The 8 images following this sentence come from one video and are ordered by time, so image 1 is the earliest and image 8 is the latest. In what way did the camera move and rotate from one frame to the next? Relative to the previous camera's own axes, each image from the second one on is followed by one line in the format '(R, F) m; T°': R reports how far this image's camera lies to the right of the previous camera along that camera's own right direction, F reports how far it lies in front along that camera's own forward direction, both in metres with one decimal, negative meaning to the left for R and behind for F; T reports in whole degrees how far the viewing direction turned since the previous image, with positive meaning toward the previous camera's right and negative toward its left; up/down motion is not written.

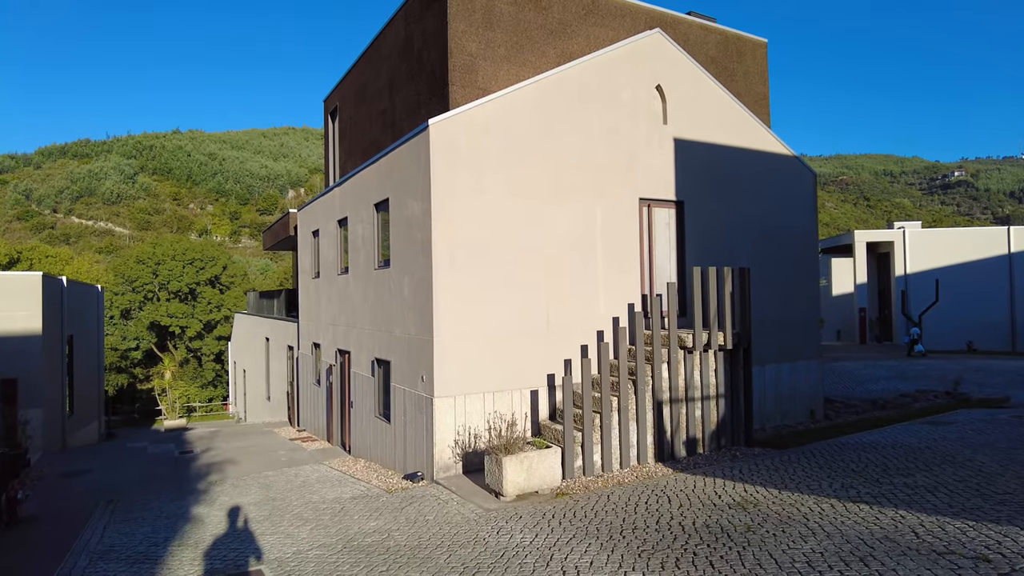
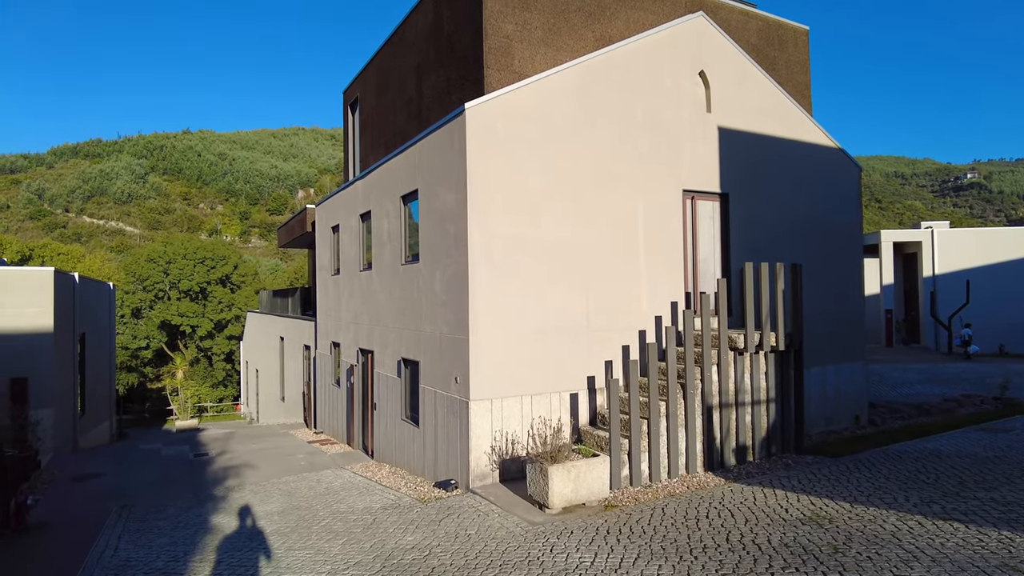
(-0.4, +0.5) m; -1°
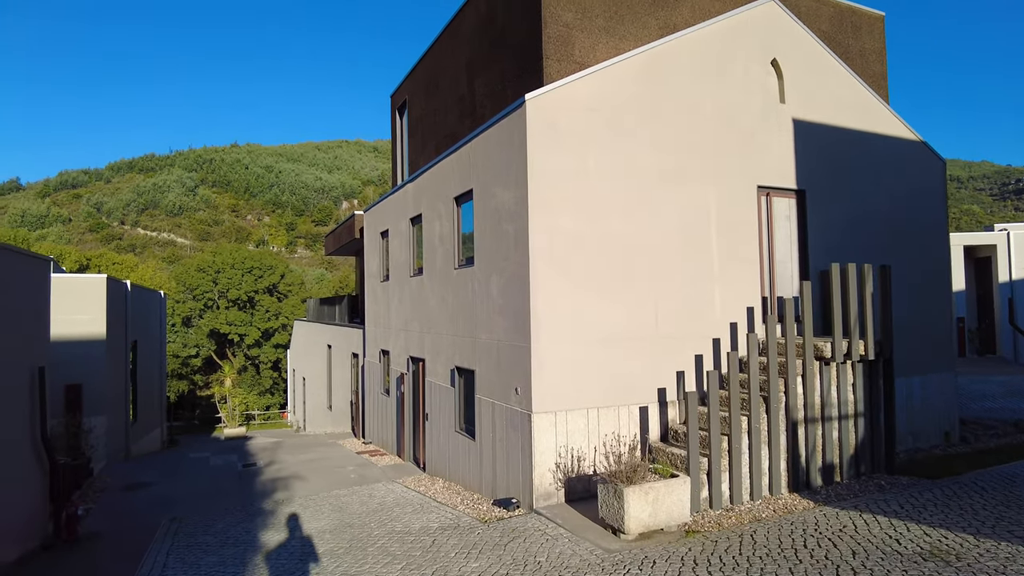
(-0.3, +0.5) m; -3°
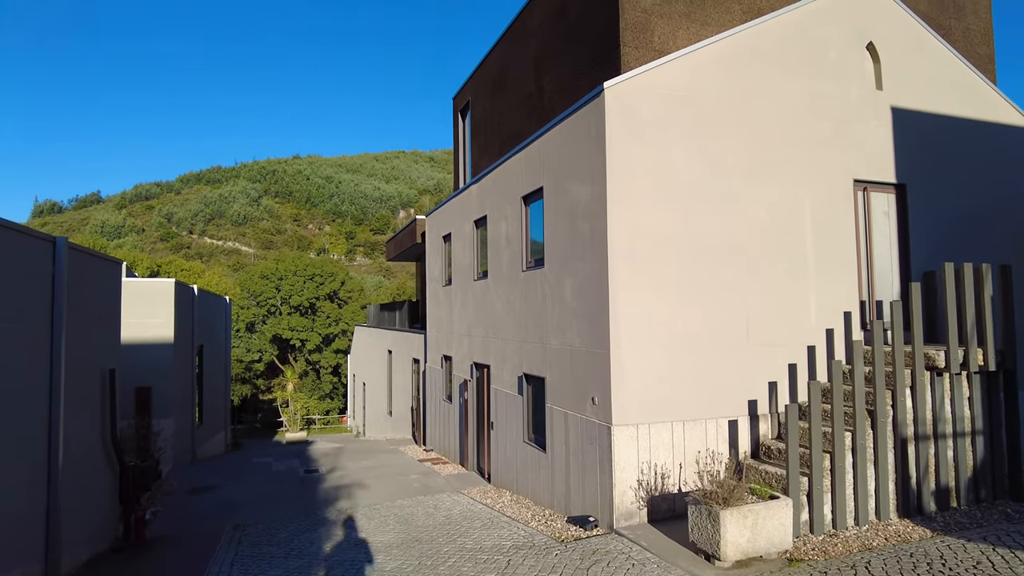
(-0.2, +0.4) m; -5°
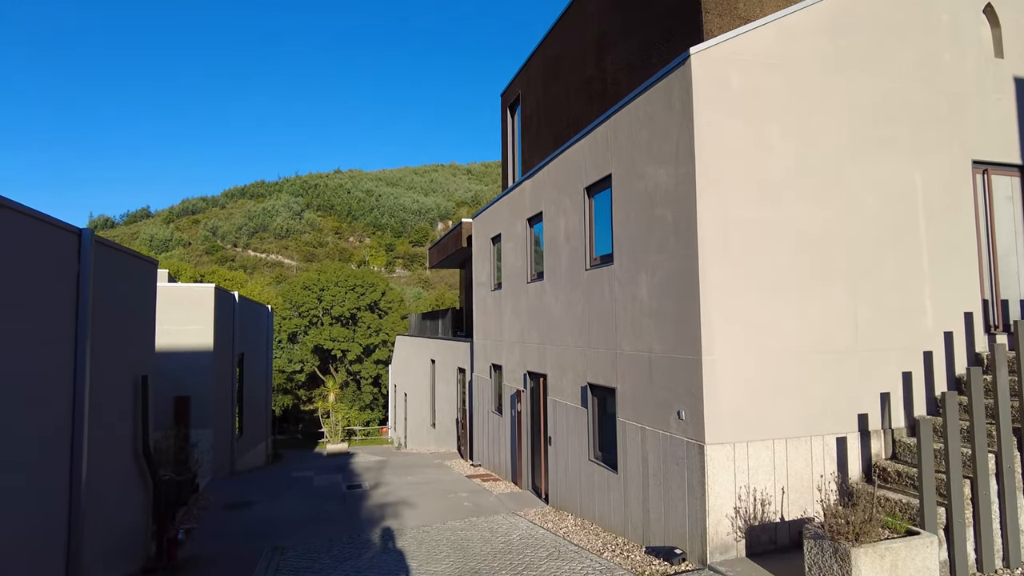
(-0.3, +0.8) m; -3°
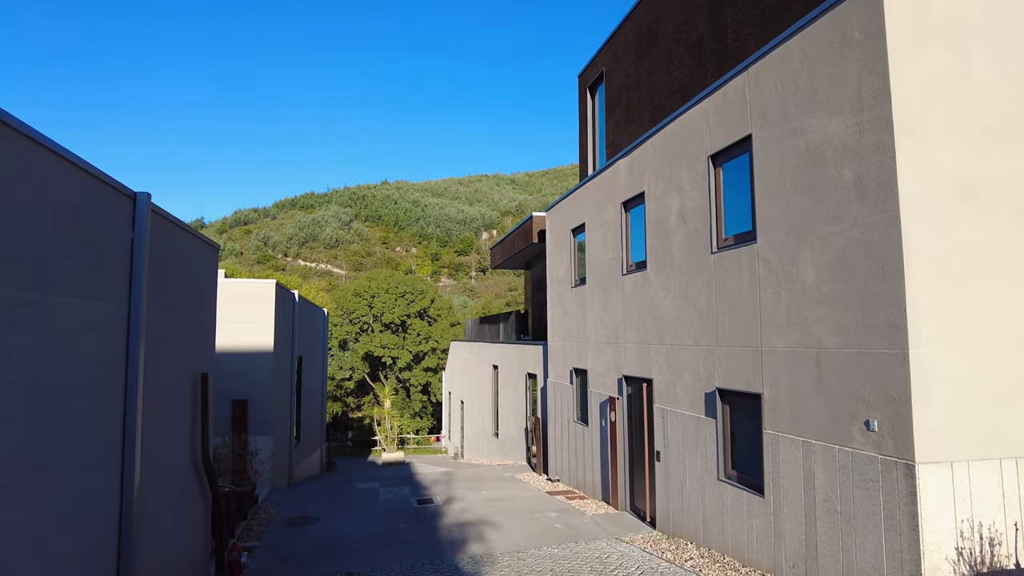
(-0.6, +1.0) m; -4°
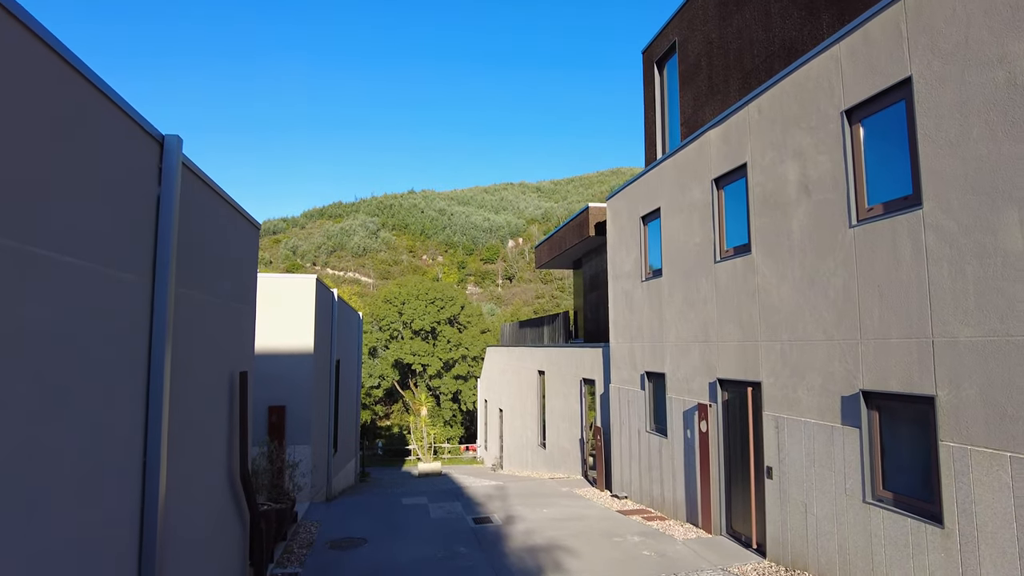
(-0.6, +1.0) m; -2°
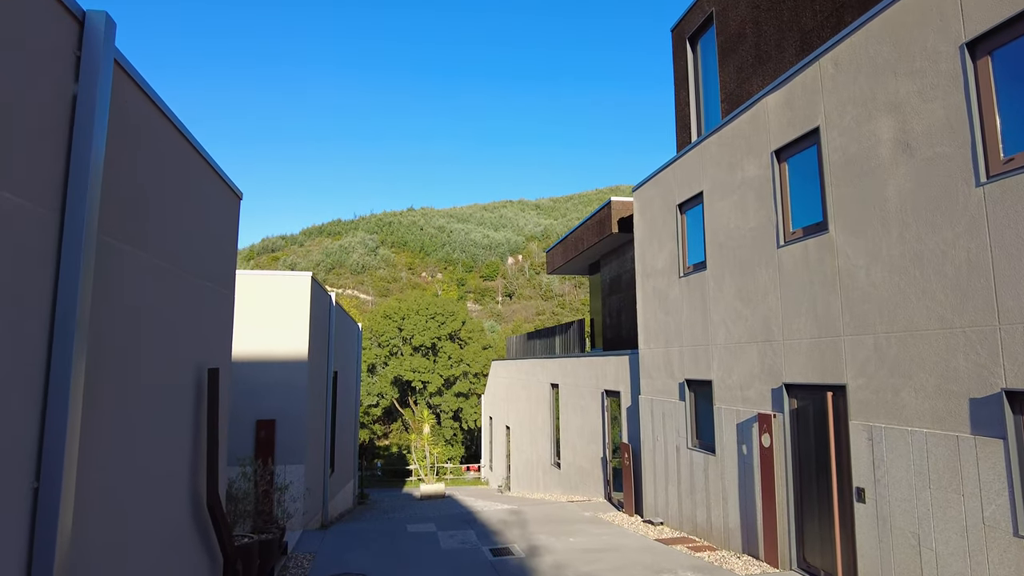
(-0.3, +1.1) m; 0°
